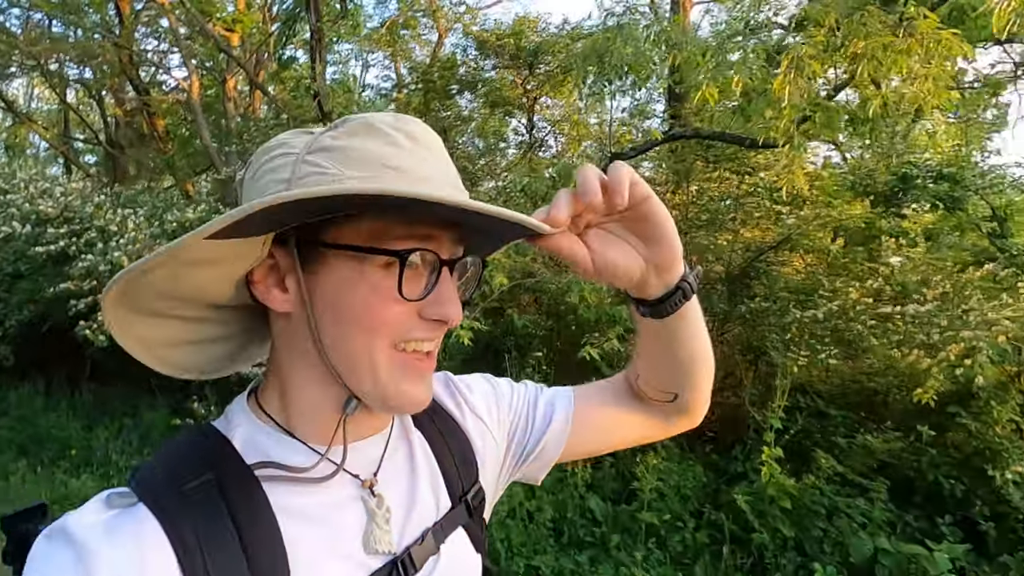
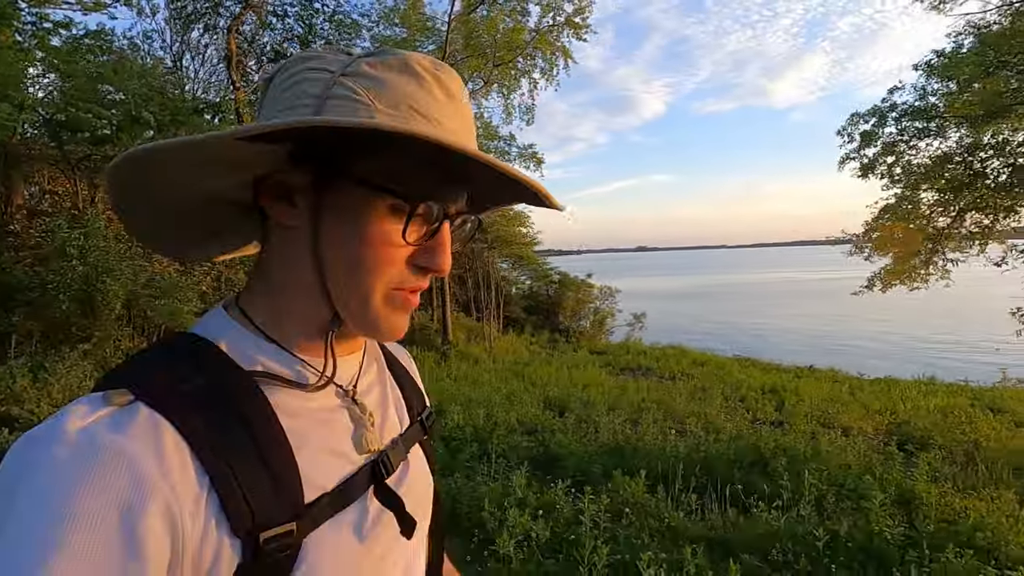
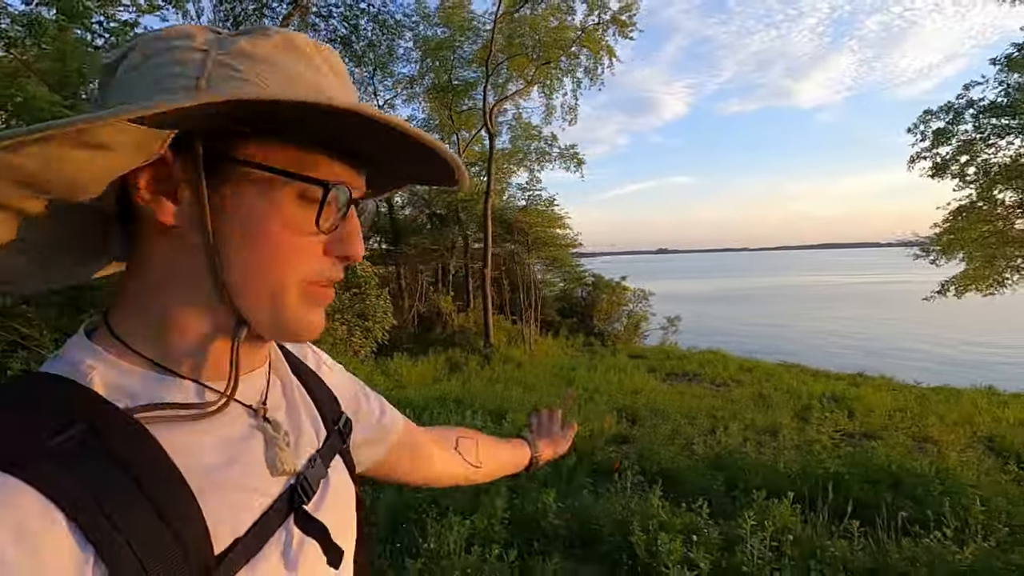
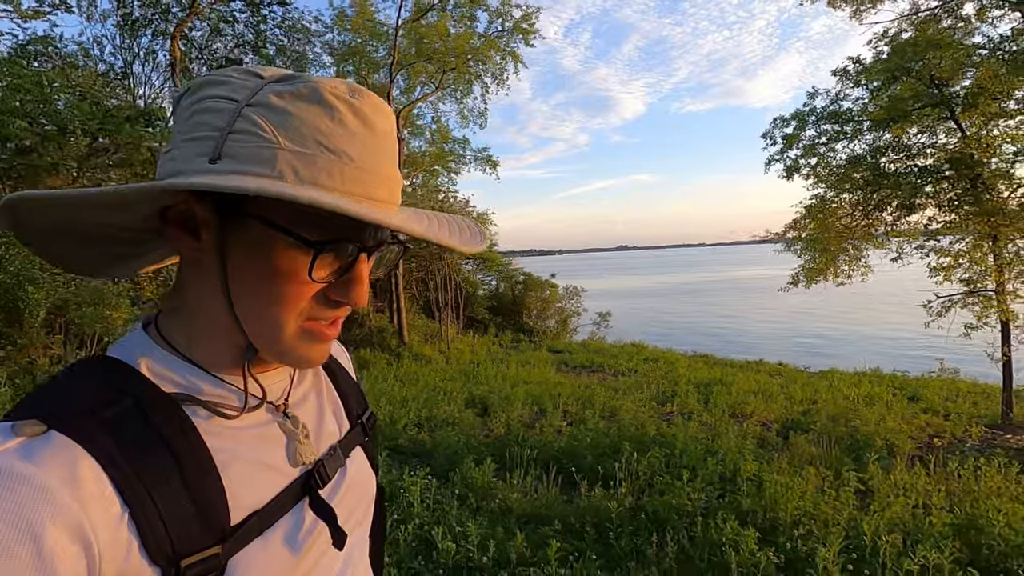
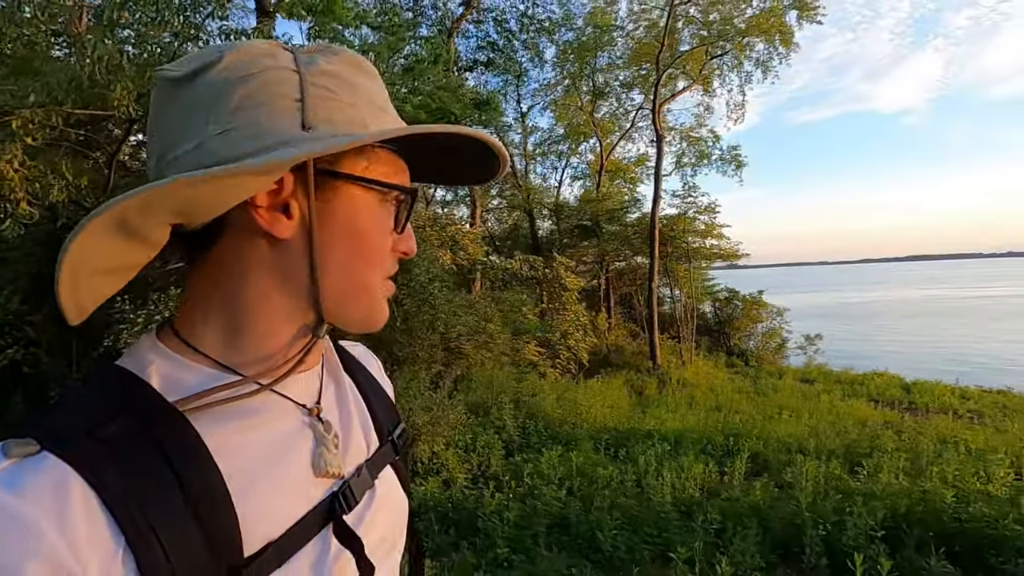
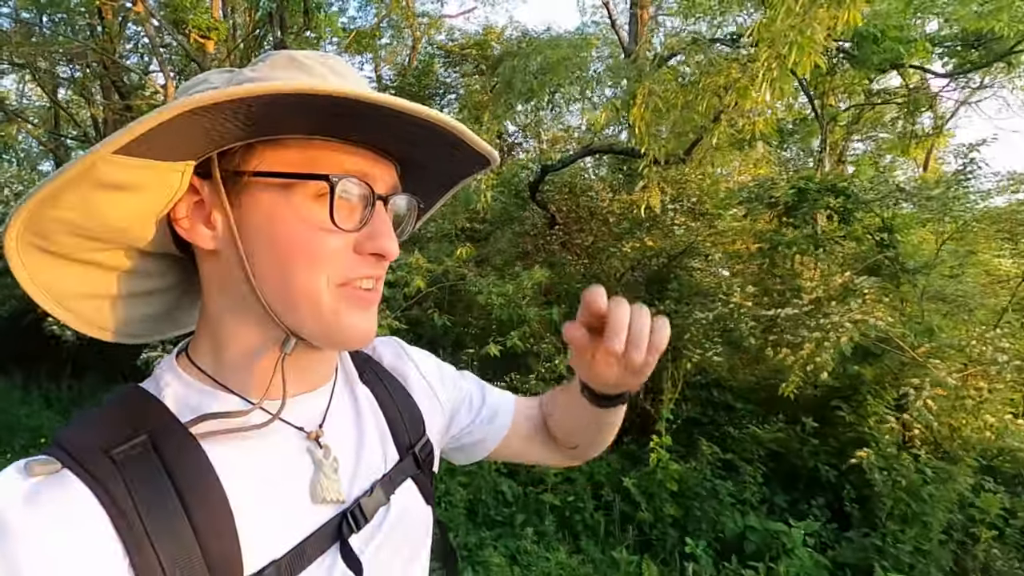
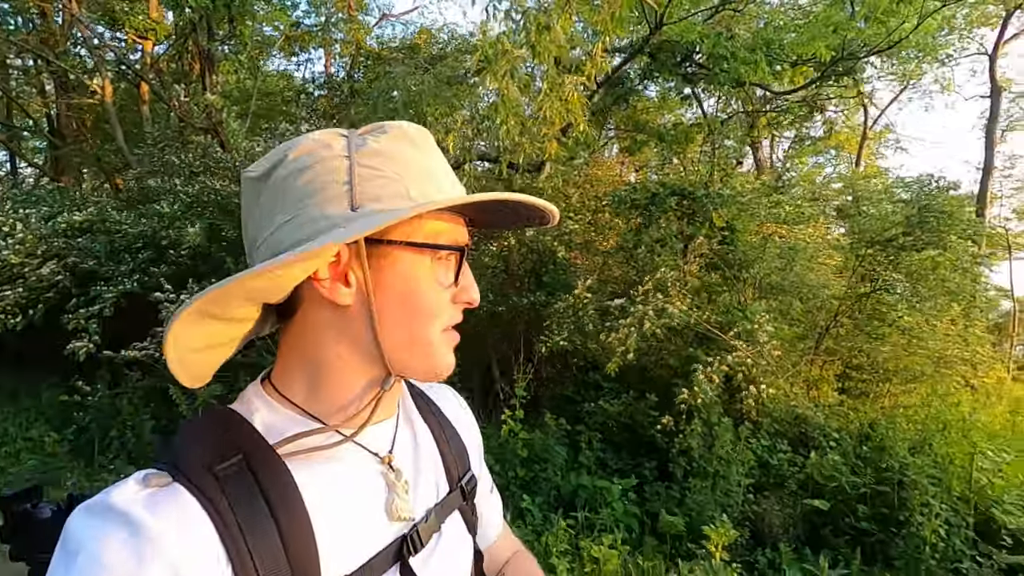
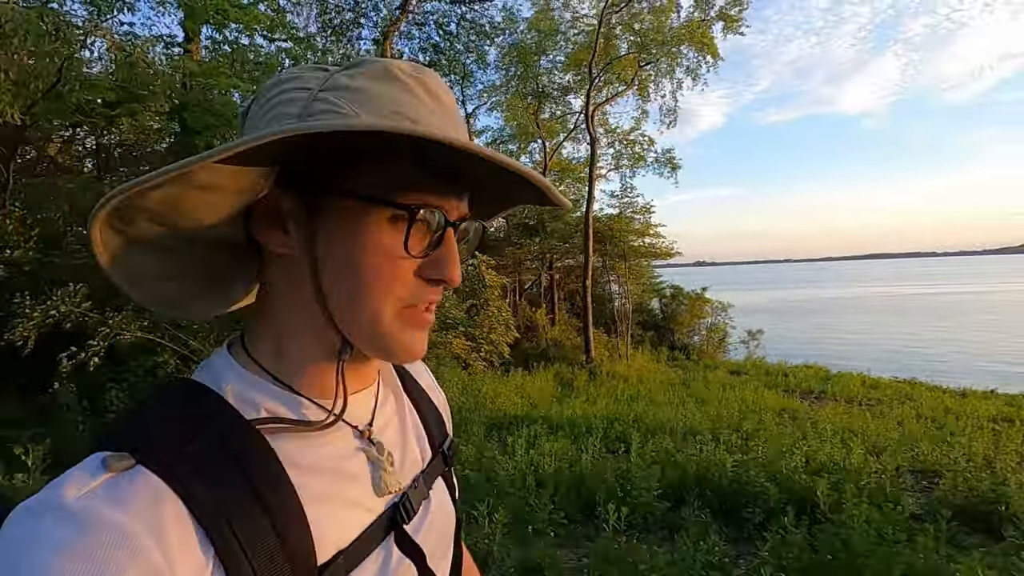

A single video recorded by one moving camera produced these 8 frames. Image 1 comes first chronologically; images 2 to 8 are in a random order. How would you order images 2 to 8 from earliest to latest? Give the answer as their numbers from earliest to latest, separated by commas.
6, 7, 5, 8, 3, 2, 4
